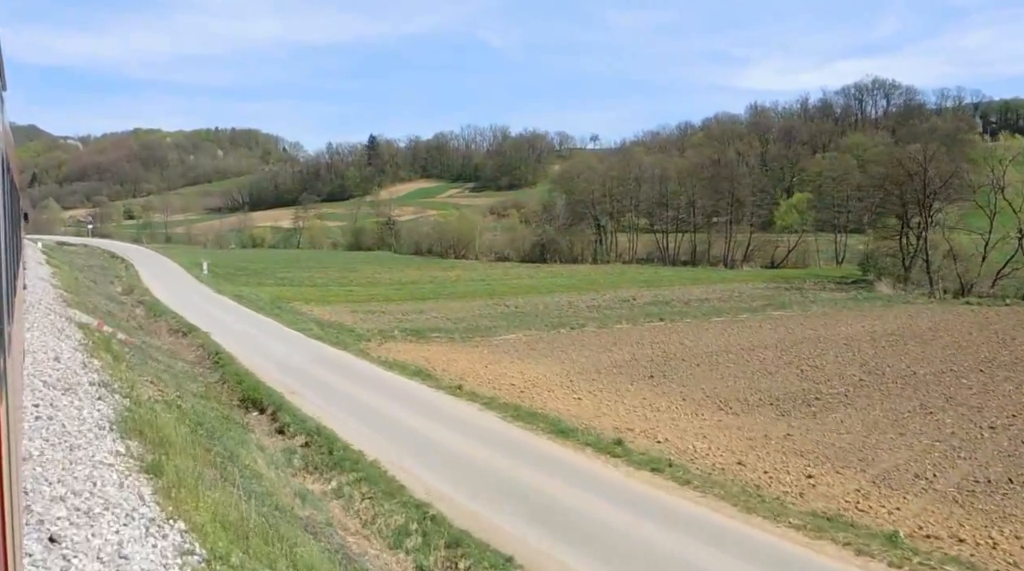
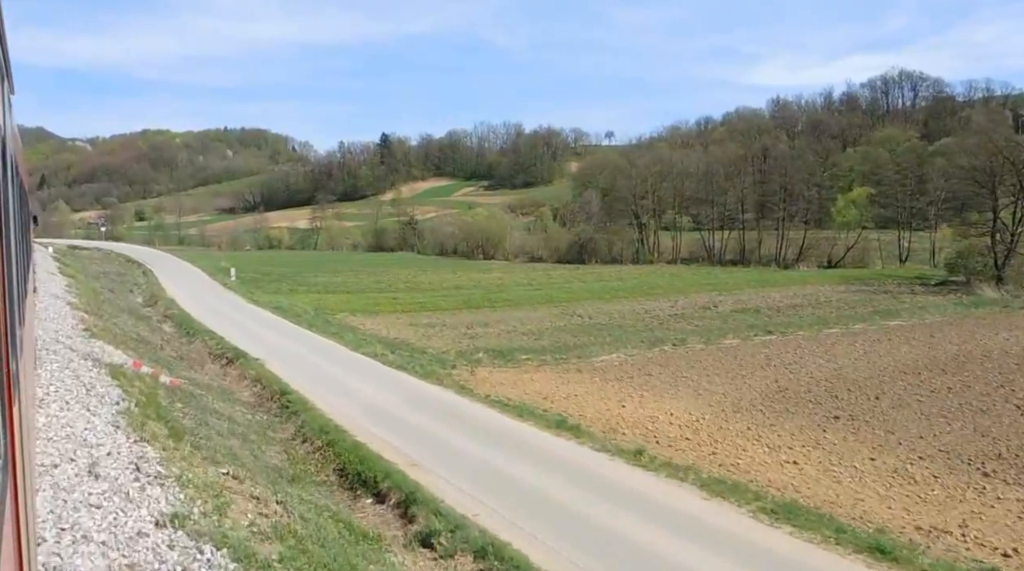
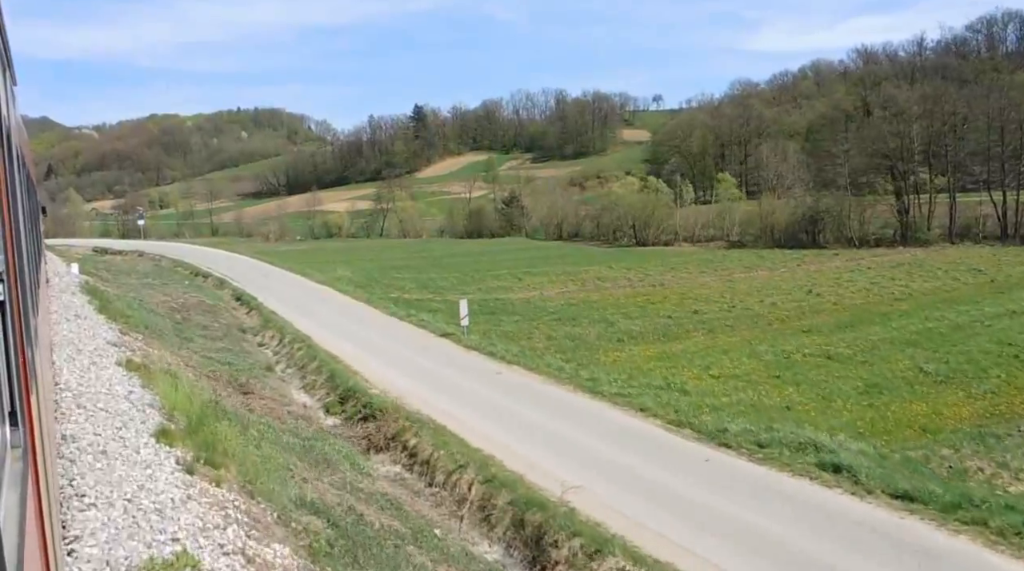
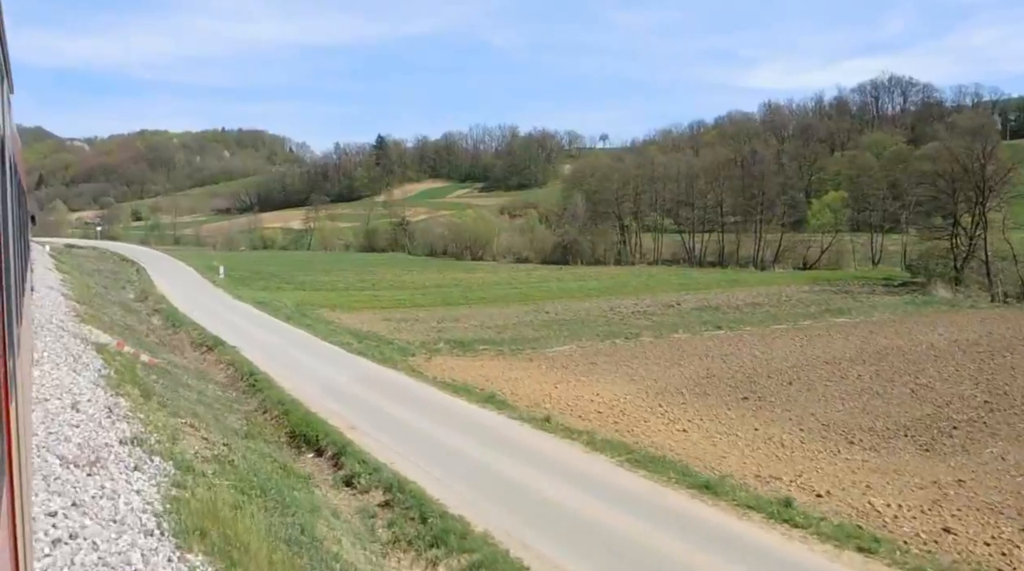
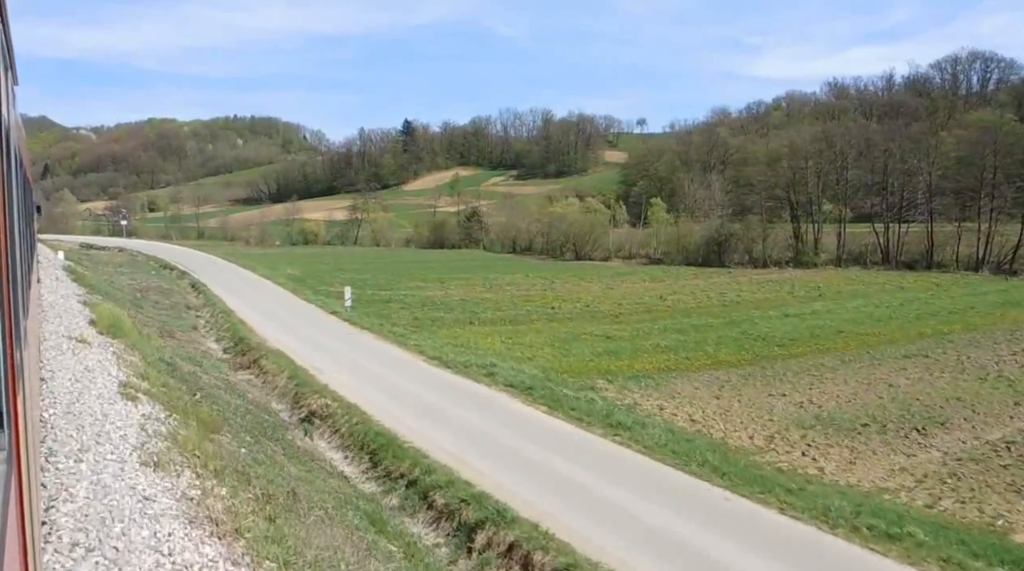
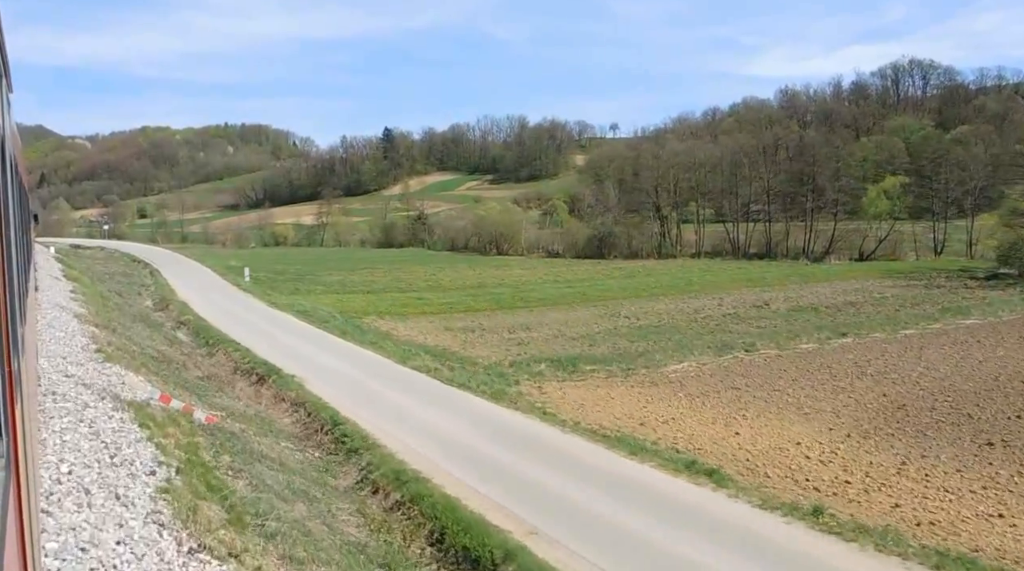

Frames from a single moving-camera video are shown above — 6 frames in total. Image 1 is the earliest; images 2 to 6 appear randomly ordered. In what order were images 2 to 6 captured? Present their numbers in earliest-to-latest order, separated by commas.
4, 2, 6, 5, 3
